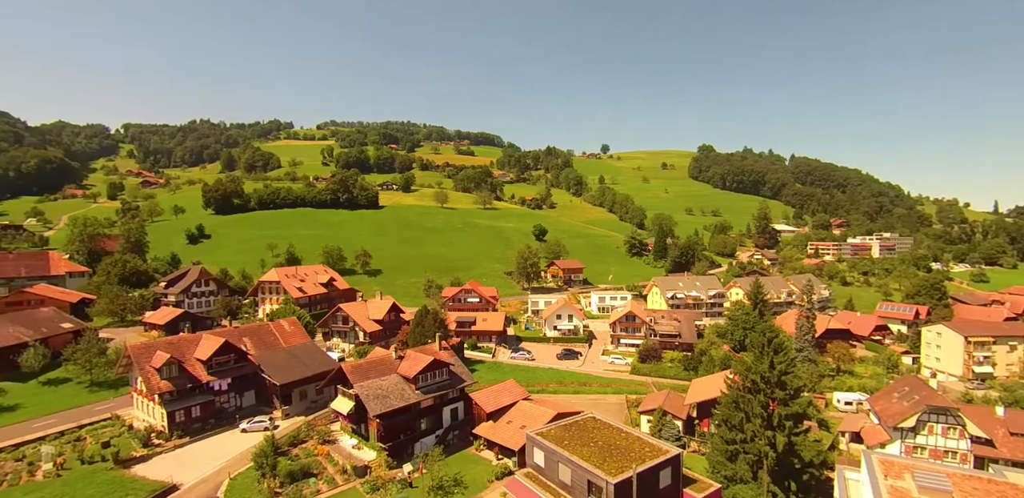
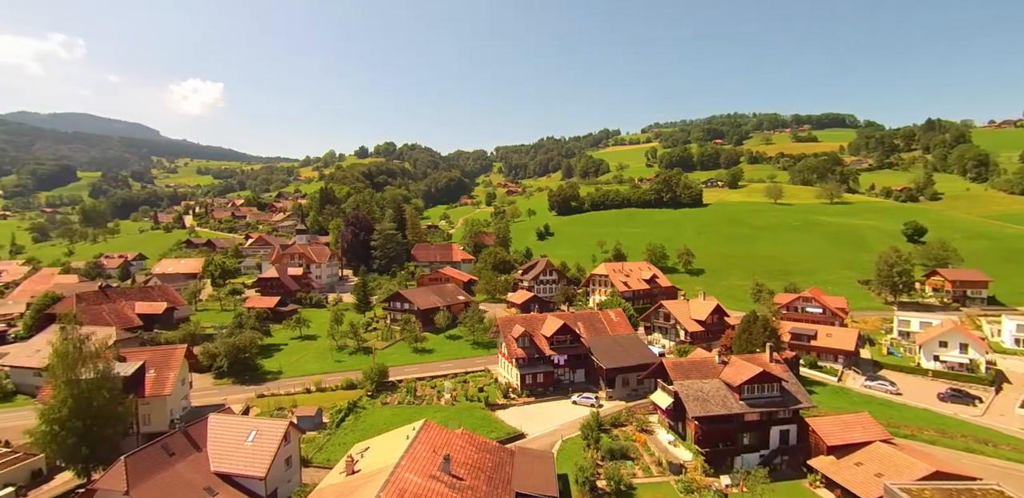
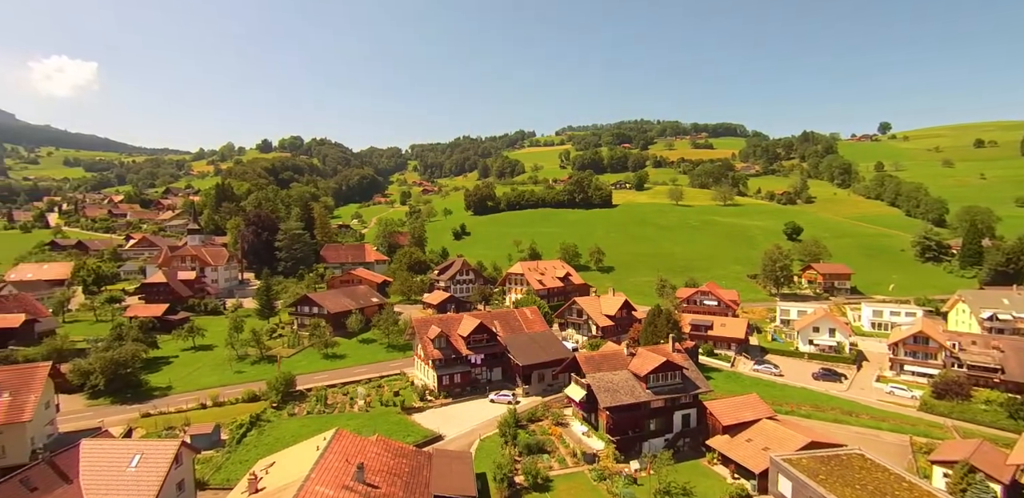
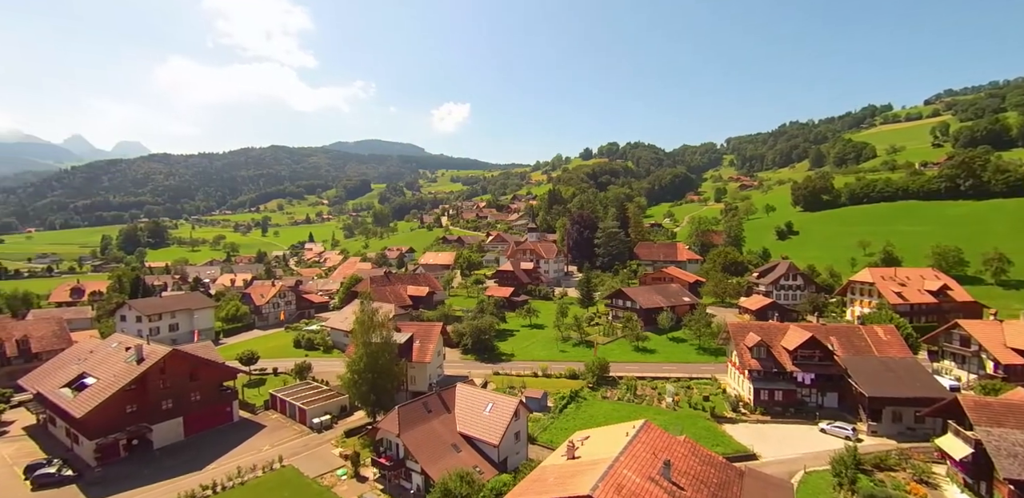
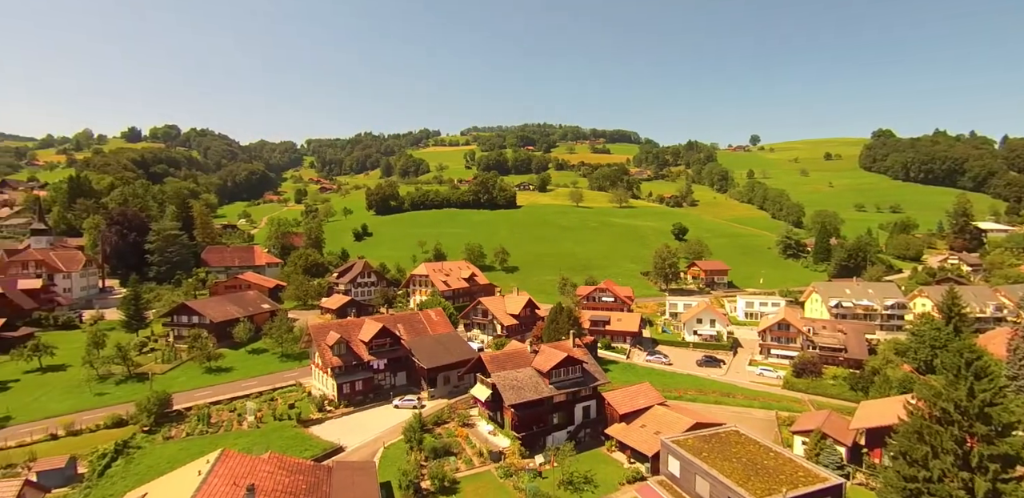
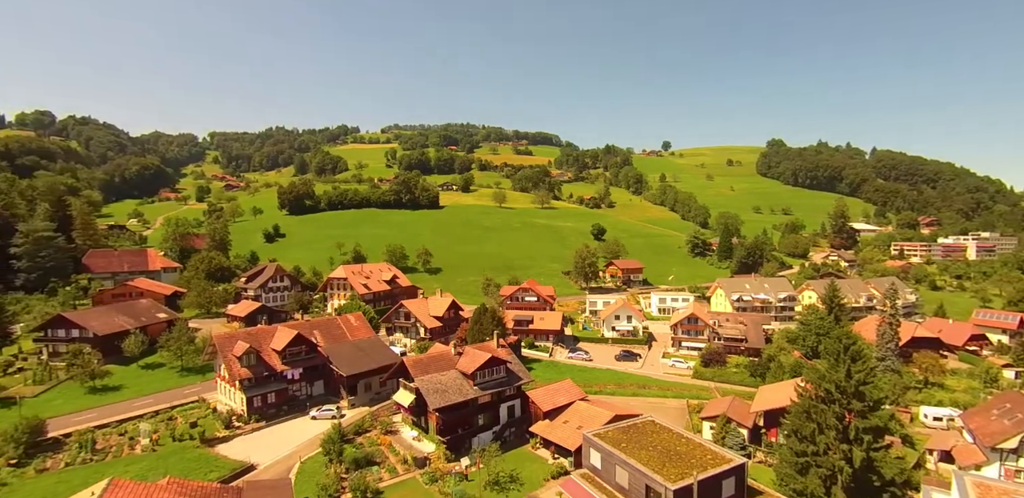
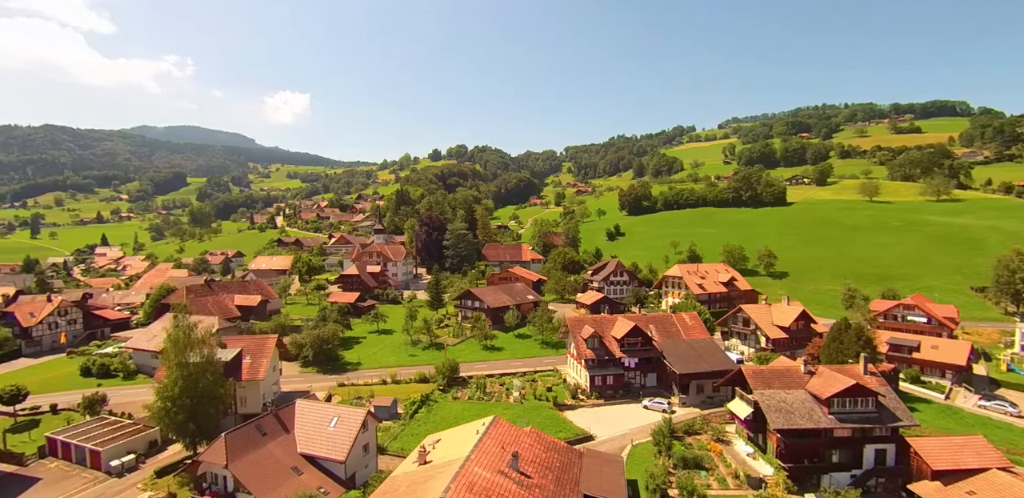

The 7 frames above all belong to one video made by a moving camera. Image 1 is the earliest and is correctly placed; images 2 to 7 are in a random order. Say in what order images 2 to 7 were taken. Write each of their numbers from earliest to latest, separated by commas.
6, 5, 3, 2, 7, 4
